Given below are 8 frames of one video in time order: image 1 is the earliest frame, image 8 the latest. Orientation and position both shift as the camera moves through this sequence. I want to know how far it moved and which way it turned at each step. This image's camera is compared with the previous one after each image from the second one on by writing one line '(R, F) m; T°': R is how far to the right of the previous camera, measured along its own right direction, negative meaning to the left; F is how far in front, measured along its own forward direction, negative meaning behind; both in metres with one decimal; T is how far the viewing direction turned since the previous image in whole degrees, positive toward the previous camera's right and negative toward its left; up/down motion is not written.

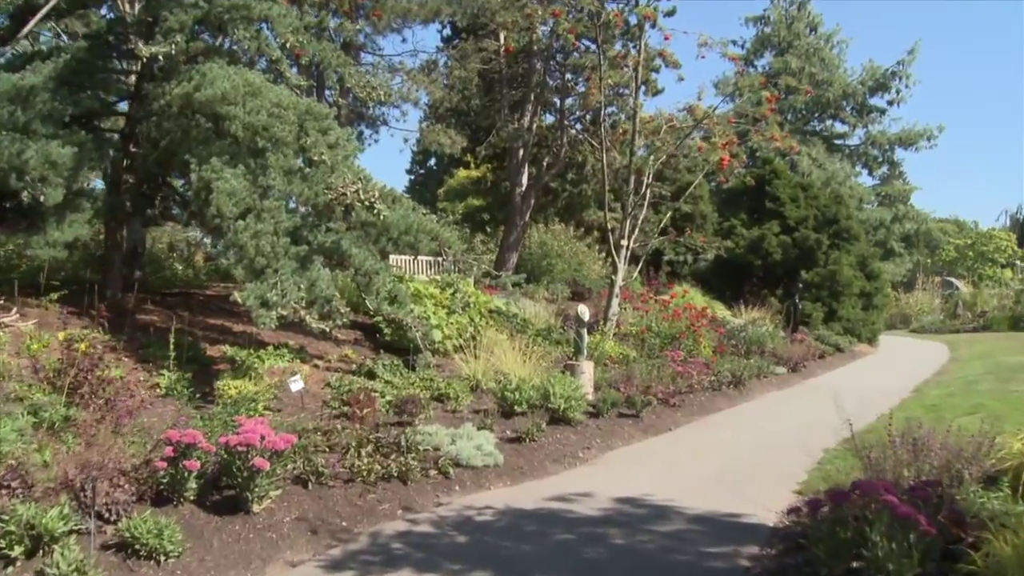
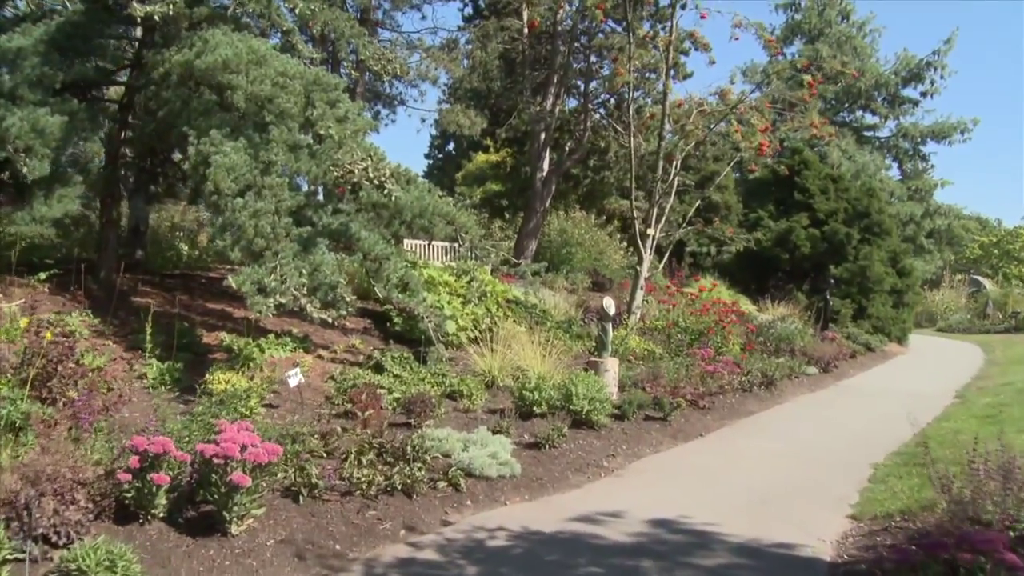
(0.0, +0.7) m; -1°
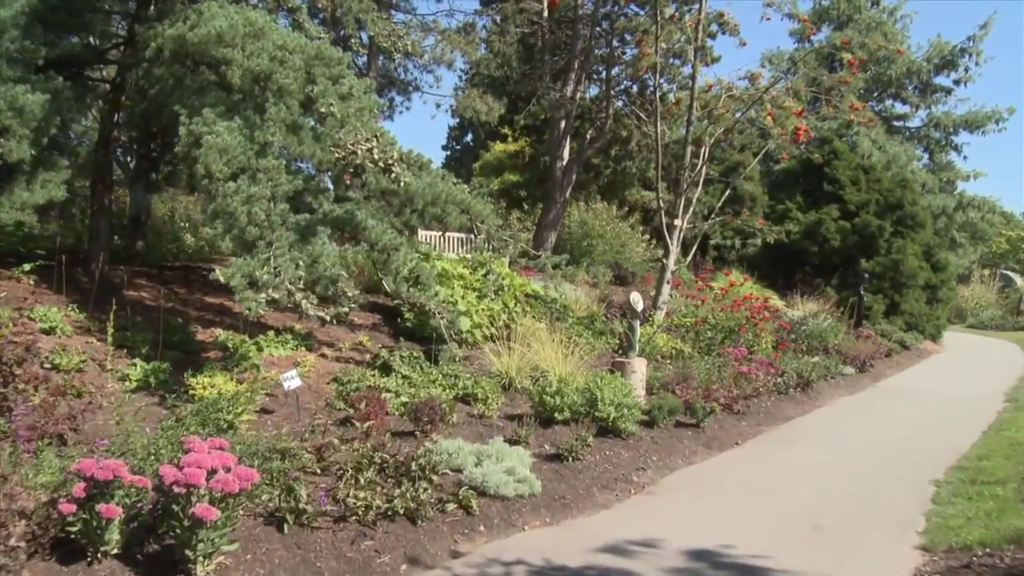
(0.0, +0.7) m; -1°
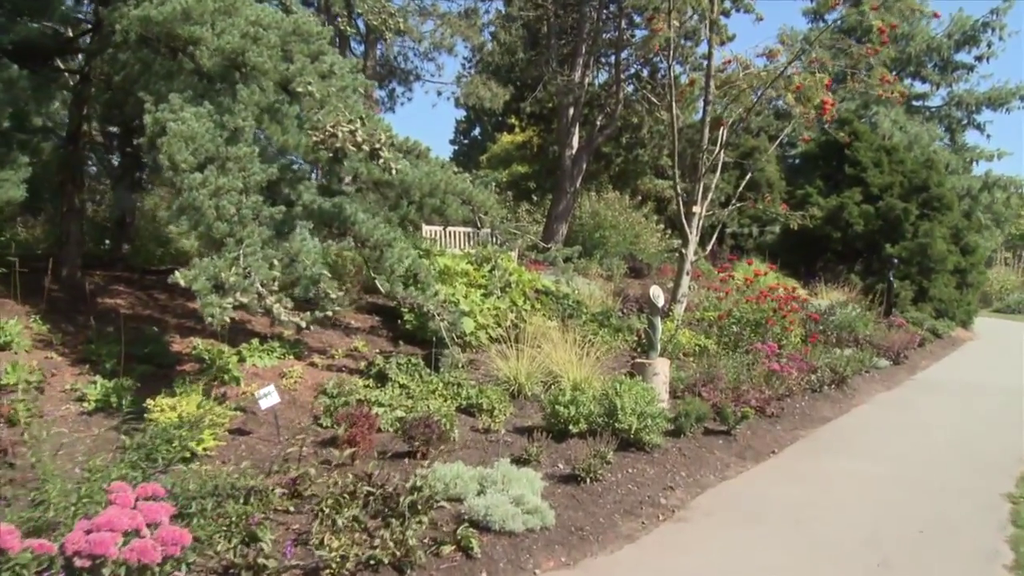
(0.0, +0.8) m; -1°
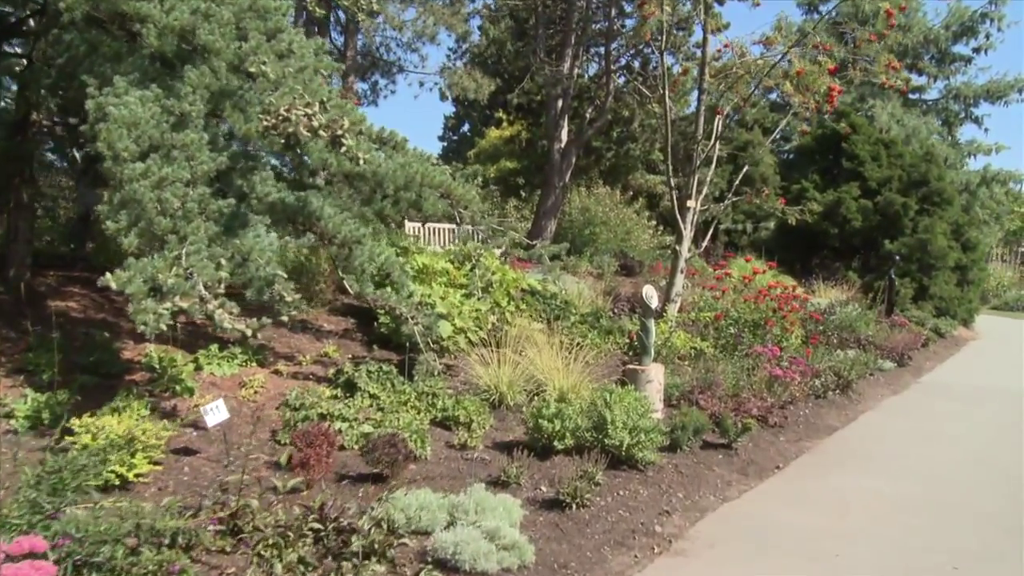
(+0.1, +0.6) m; 0°
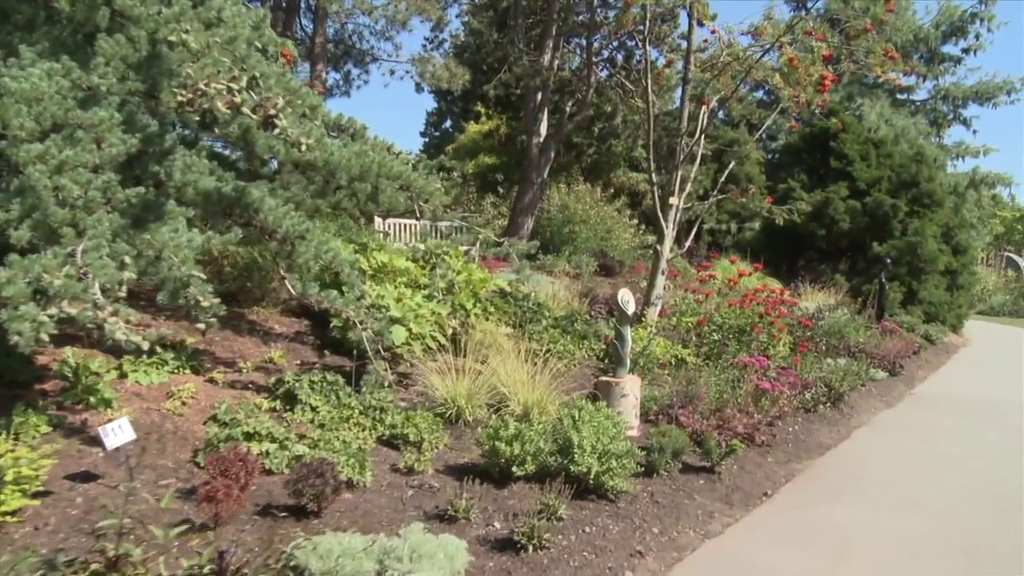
(+0.1, +0.7) m; +1°
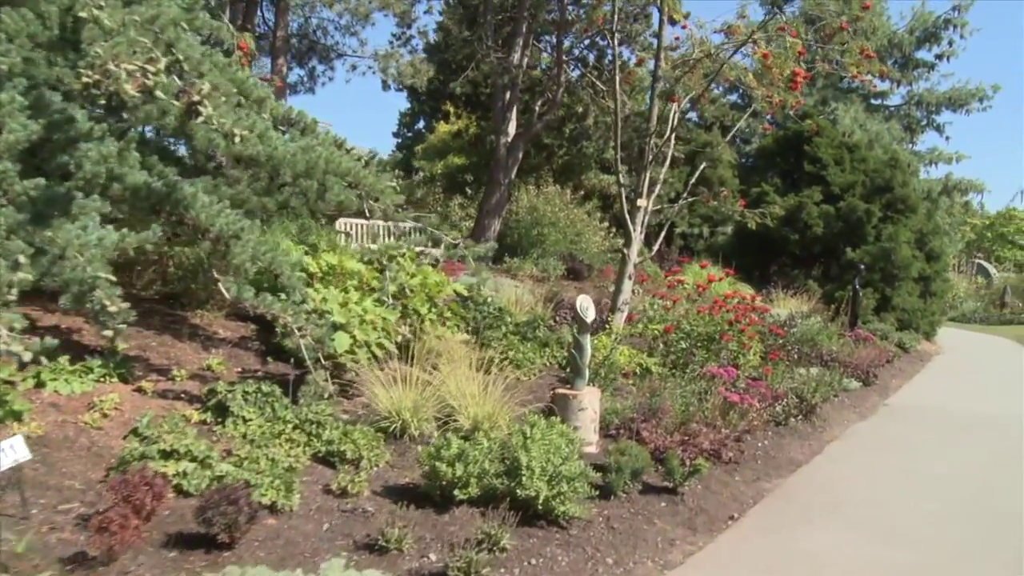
(+0.1, +0.4) m; +1°
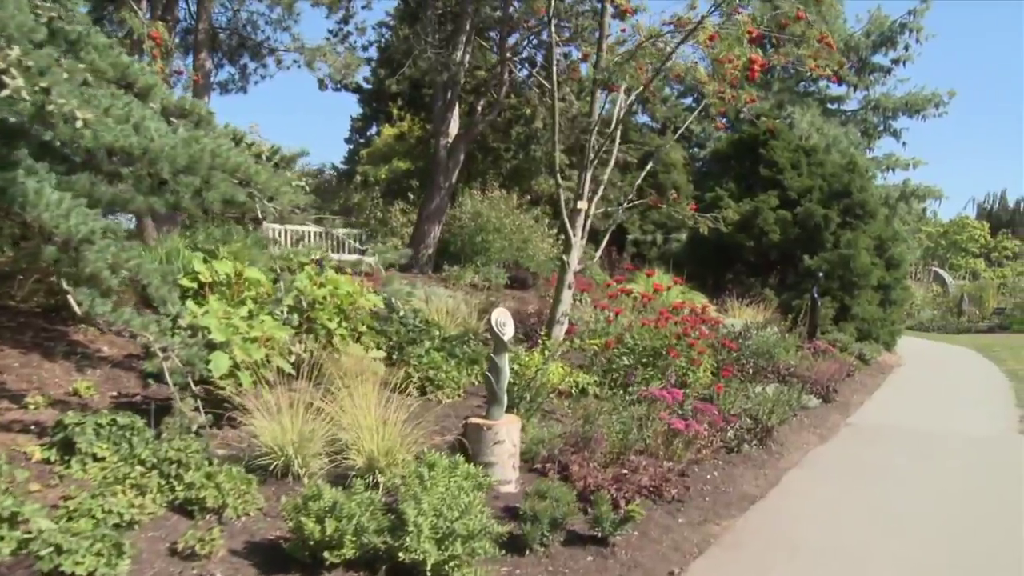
(+0.2, +0.8) m; +2°
